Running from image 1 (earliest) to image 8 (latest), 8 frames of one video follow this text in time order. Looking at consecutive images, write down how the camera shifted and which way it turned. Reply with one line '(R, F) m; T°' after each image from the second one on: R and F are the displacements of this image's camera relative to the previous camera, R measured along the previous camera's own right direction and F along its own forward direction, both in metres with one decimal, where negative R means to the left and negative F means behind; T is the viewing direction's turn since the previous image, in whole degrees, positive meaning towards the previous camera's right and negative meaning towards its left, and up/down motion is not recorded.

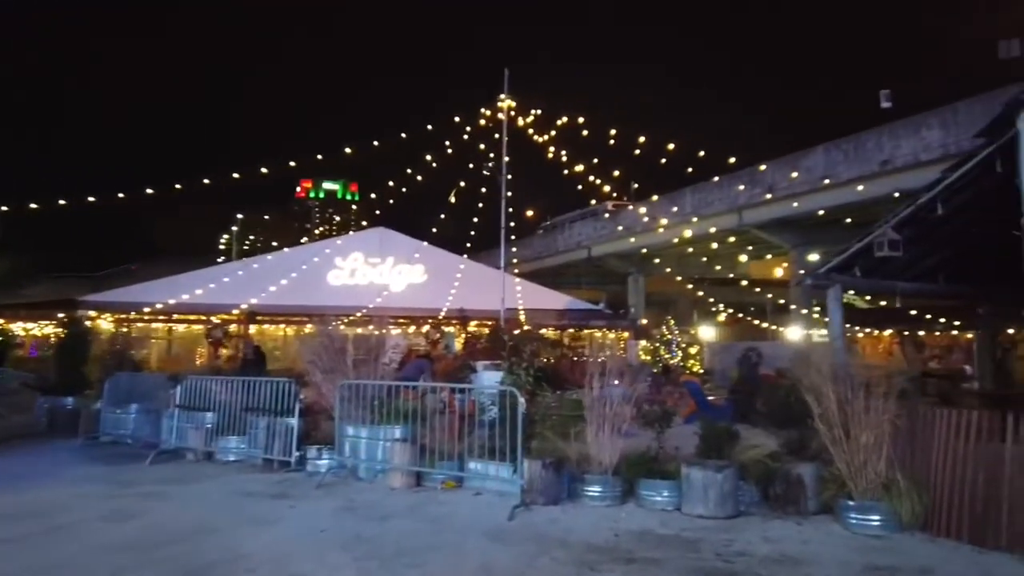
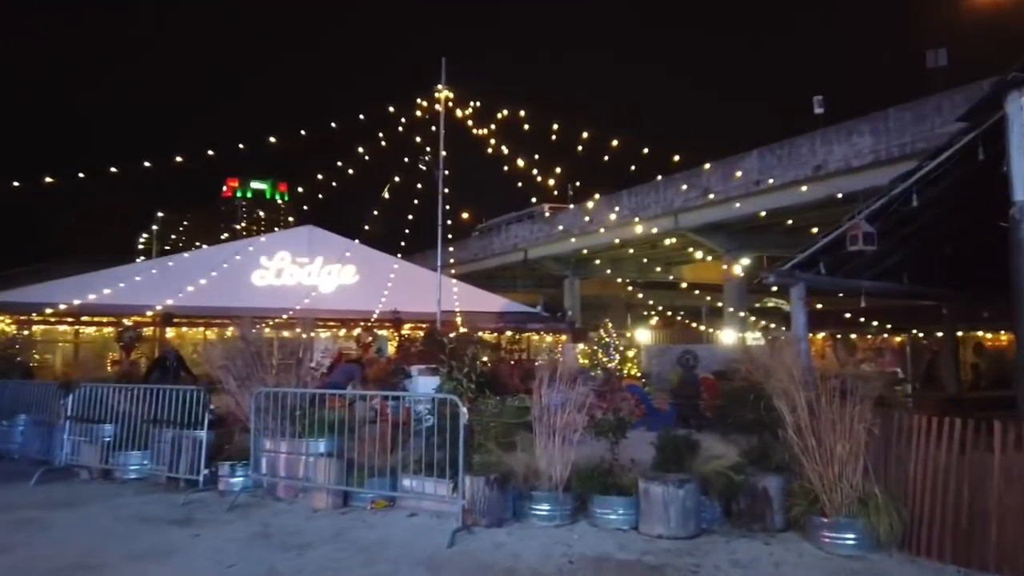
(0.0, +0.7) m; +4°
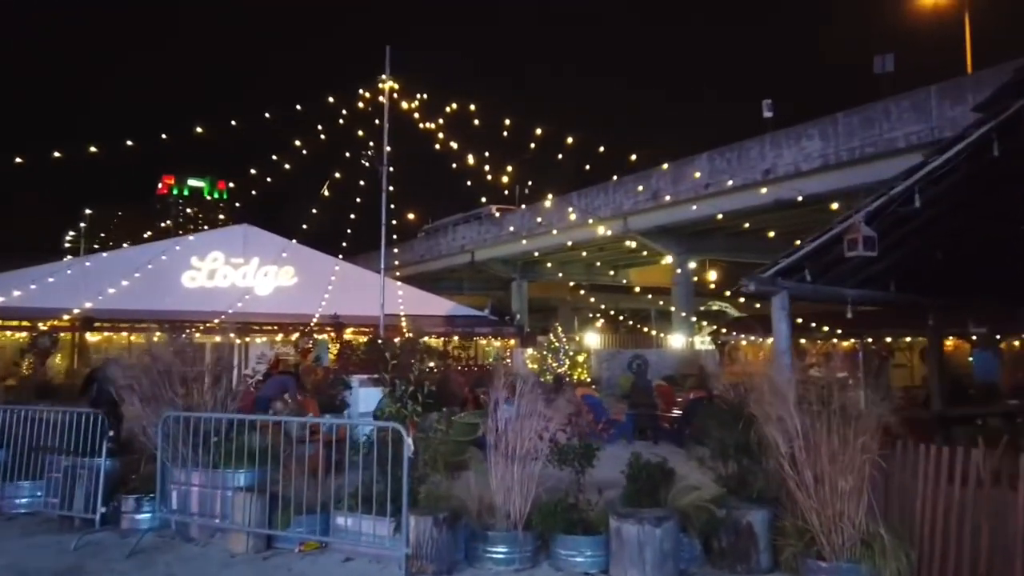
(0.0, +0.9) m; +3°
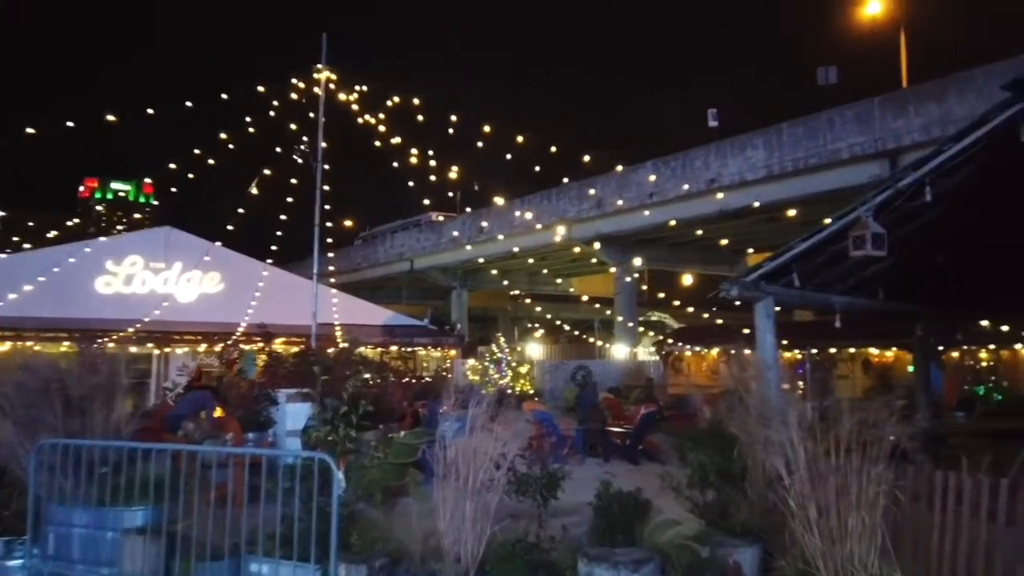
(-0.1, +0.9) m; +4°
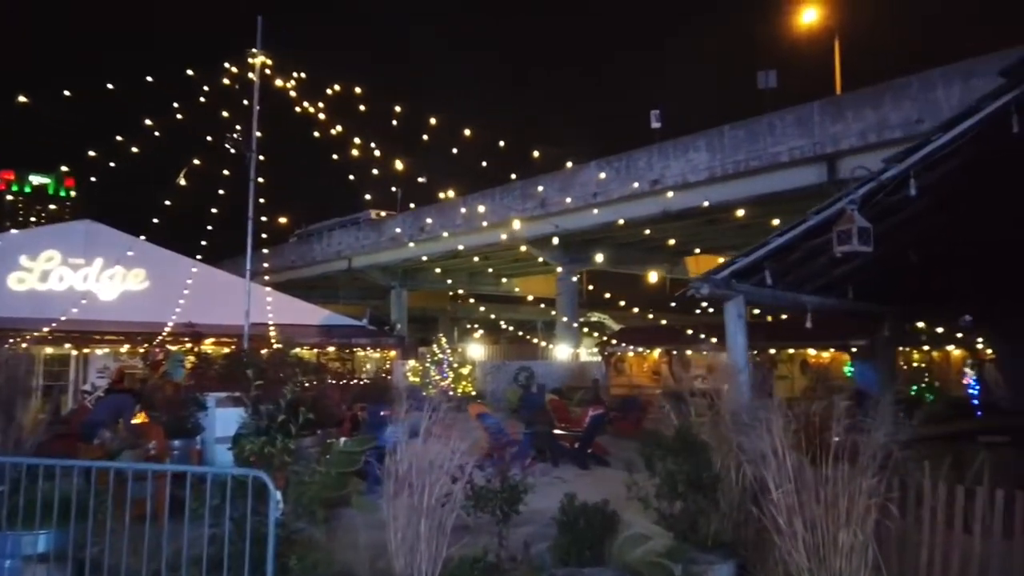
(-0.1, +0.5) m; +4°
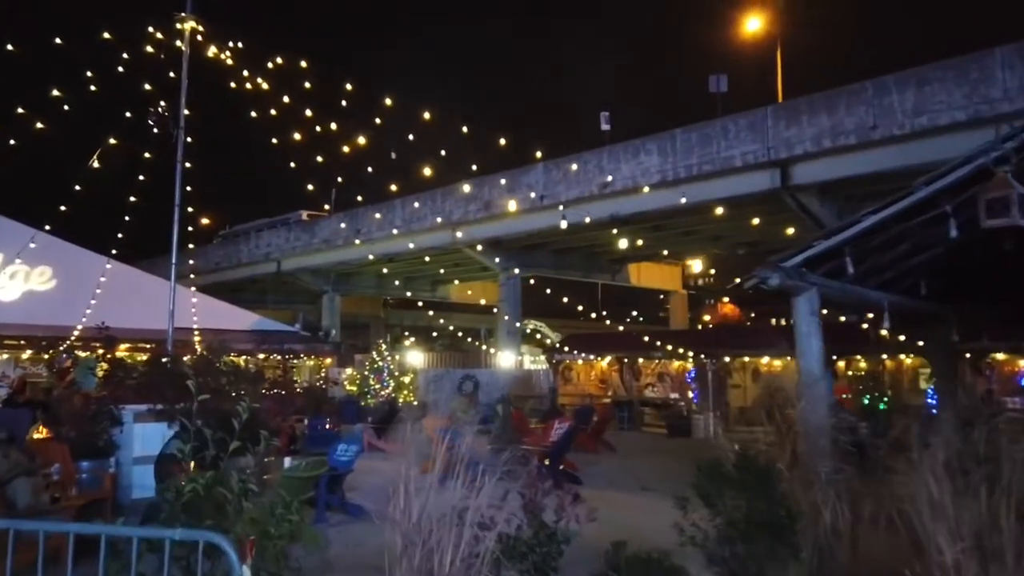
(-0.4, +1.3) m; +5°
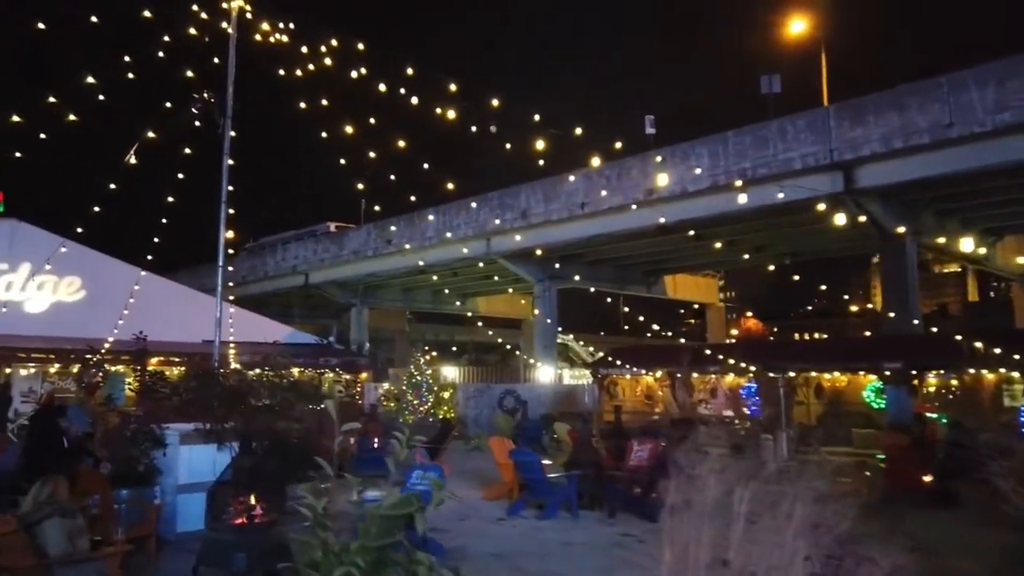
(-0.8, +1.2) m; -1°
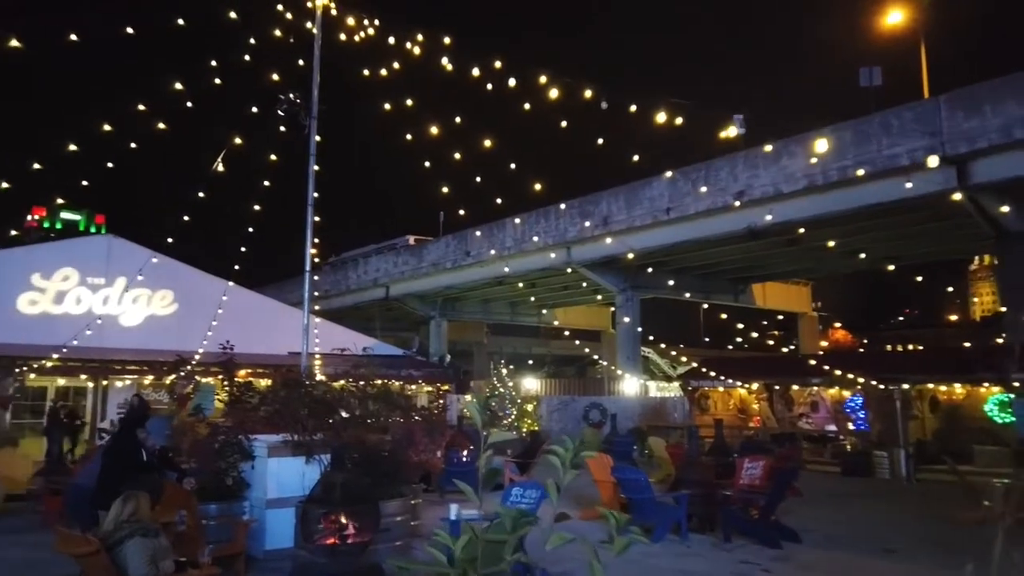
(-0.3, +0.6) m; -5°
